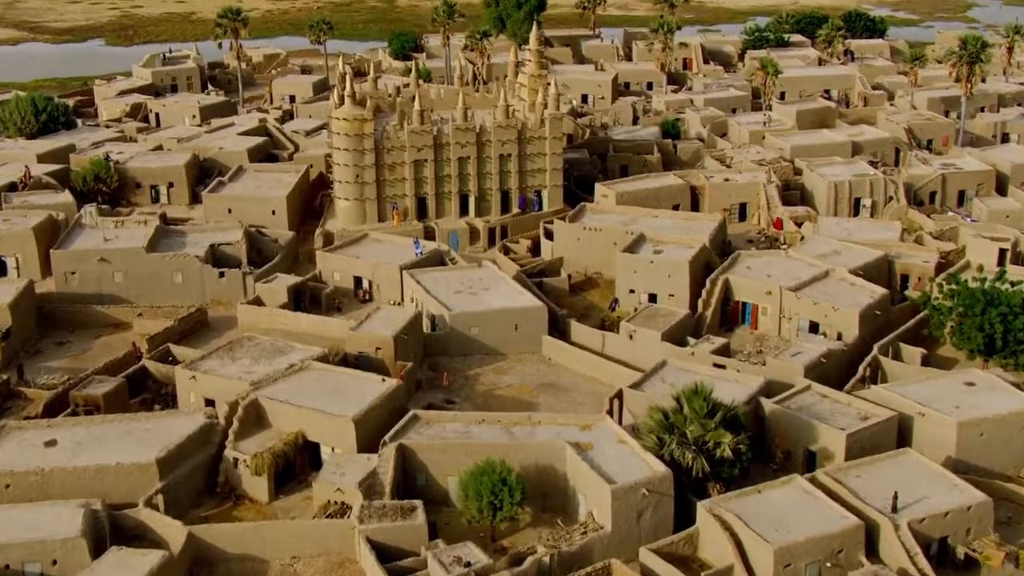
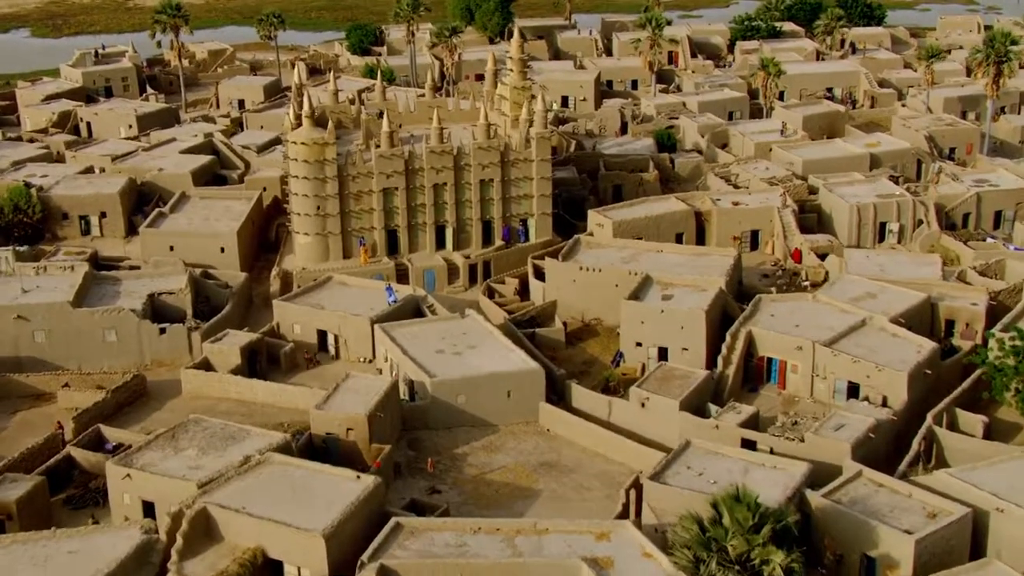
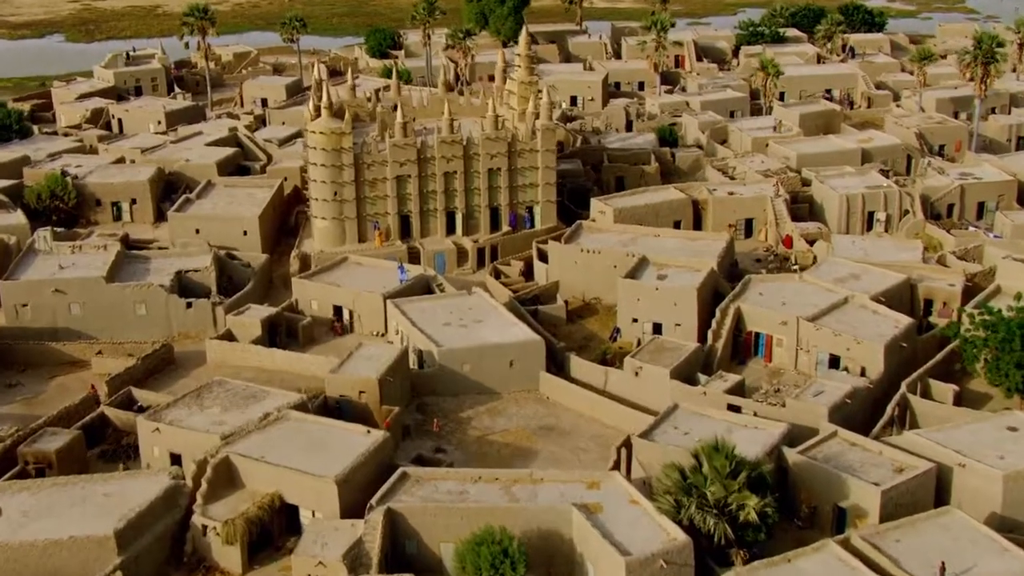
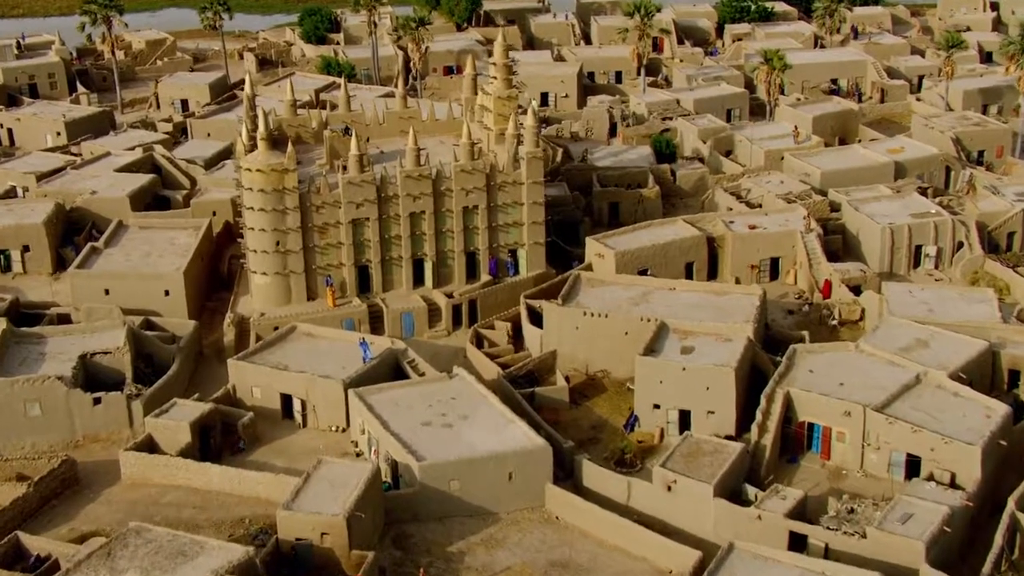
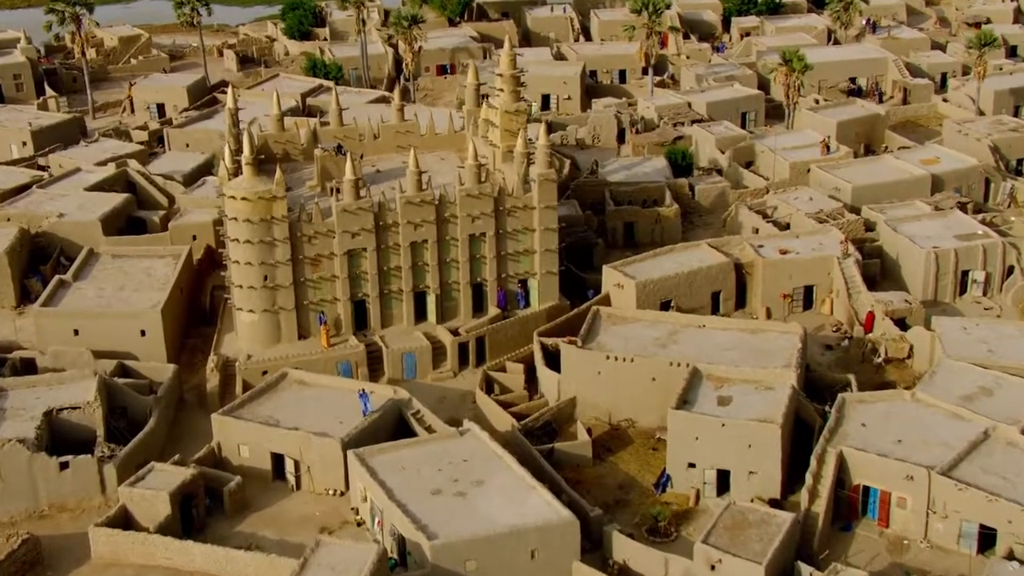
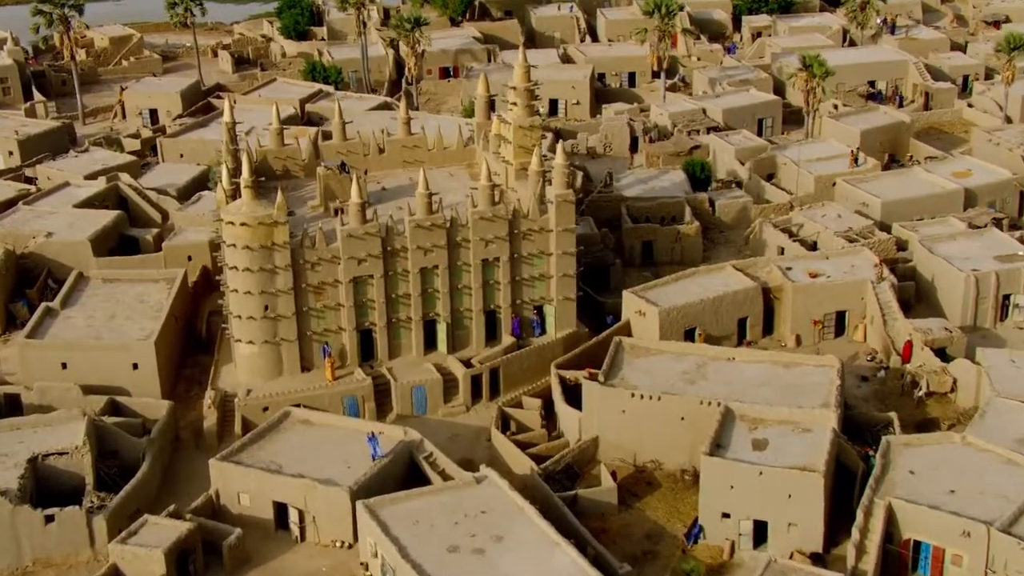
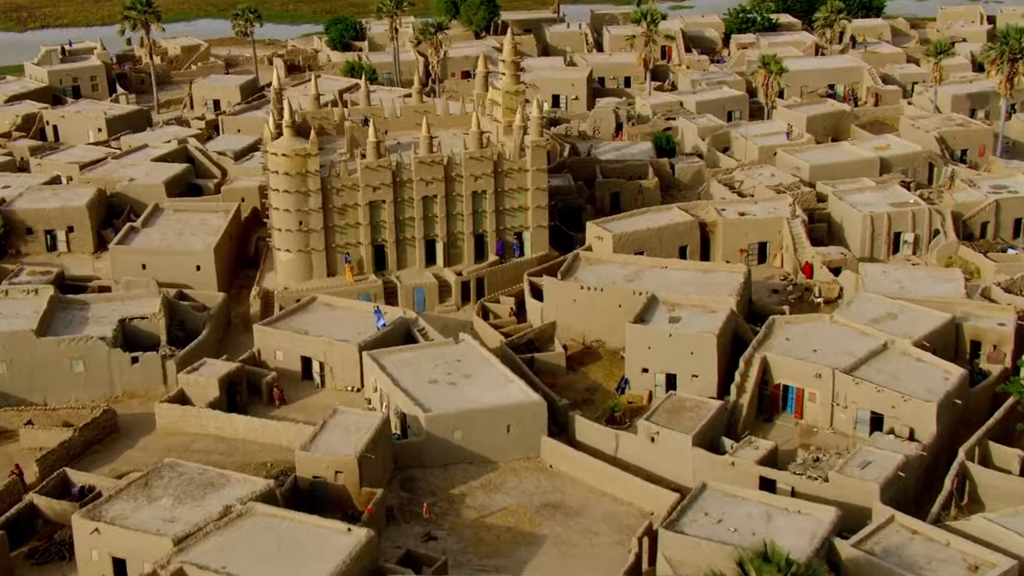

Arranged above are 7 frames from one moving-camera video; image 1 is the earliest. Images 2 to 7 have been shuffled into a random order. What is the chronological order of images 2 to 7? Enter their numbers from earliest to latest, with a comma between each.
3, 2, 7, 4, 5, 6
